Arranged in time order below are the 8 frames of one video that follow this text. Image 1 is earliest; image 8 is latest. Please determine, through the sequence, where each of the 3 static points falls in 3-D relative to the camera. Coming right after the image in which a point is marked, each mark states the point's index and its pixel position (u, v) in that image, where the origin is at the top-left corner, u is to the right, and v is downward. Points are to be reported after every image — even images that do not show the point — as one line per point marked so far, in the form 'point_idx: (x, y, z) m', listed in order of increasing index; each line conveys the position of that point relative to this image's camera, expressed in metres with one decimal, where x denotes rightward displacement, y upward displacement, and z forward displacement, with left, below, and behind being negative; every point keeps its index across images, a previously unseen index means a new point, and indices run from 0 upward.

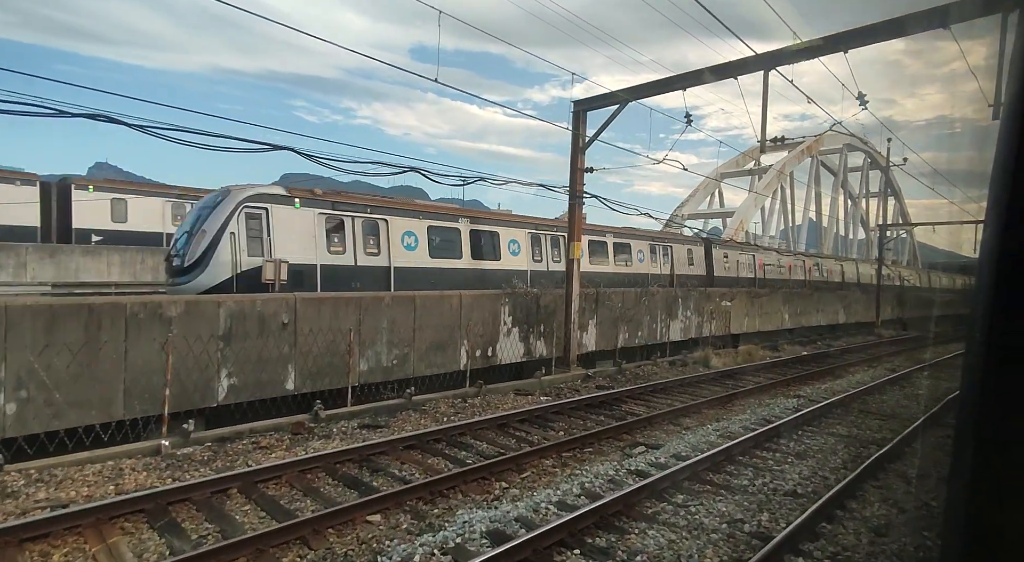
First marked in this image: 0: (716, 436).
0: (+2.5, -1.9, +7.5) m
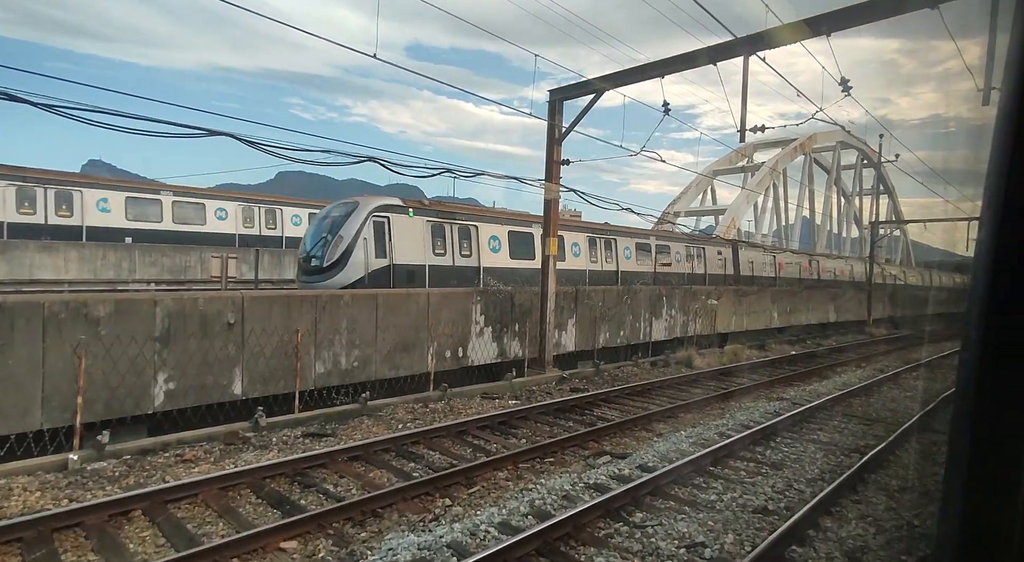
0: (+2.0, -1.9, +7.0) m
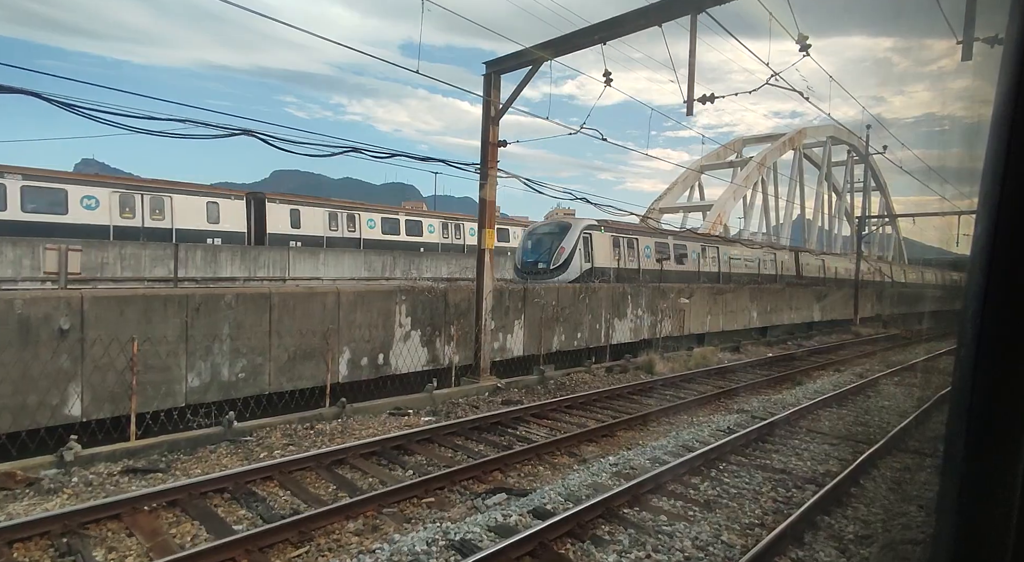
0: (+0.9, -1.8, +5.9) m
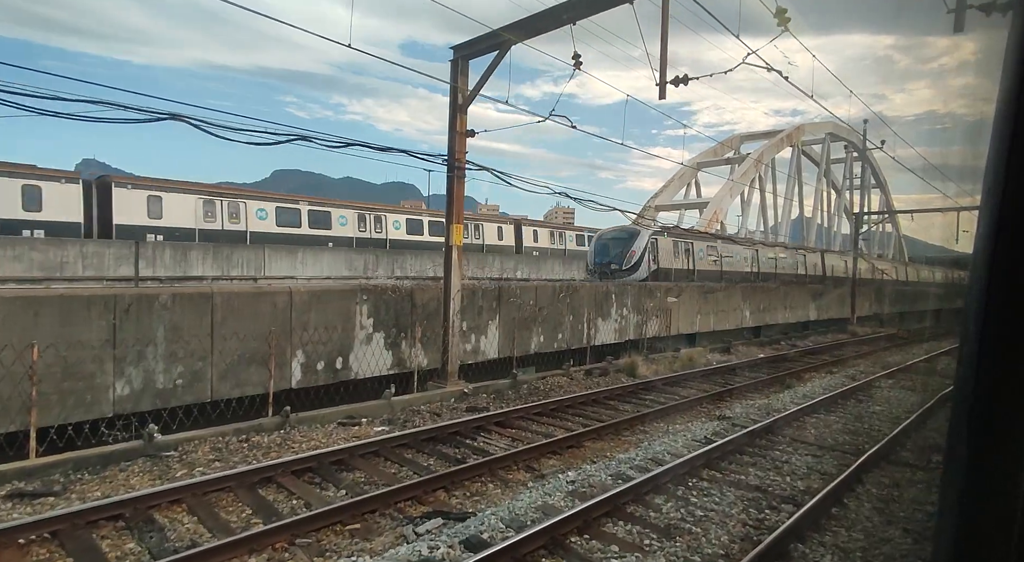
0: (+0.5, -1.8, +5.3) m
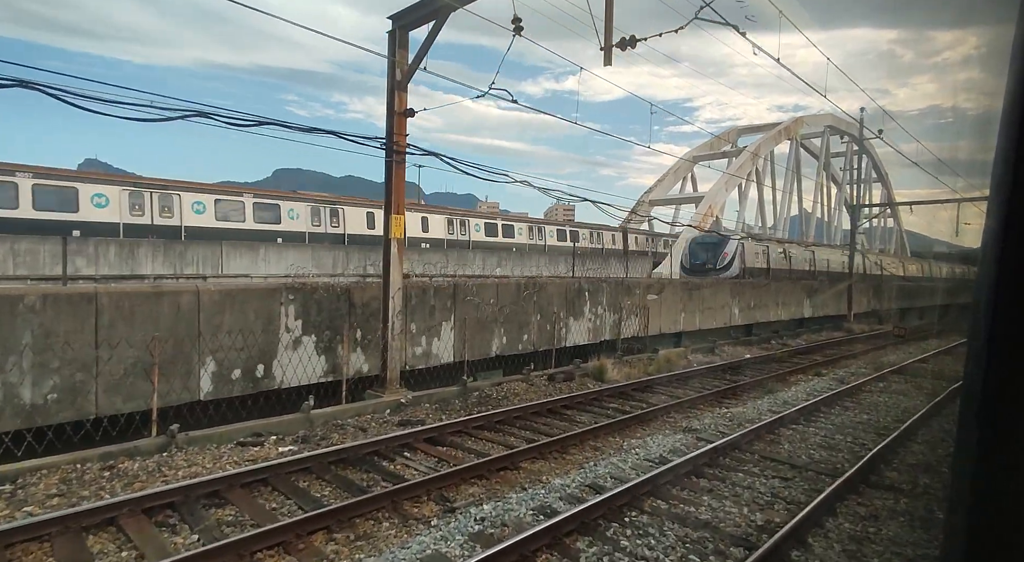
0: (-0.3, -1.8, +4.4) m
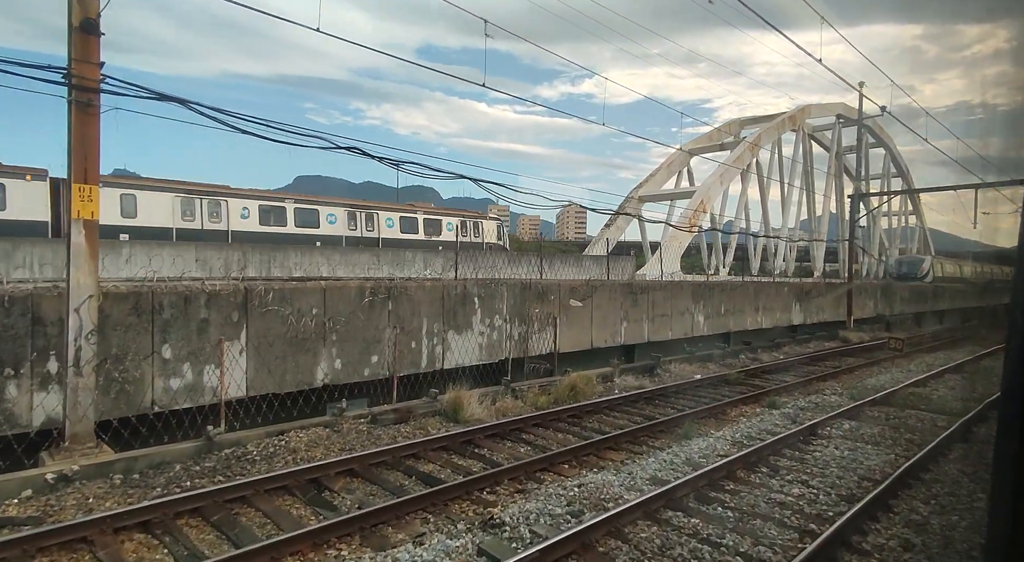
0: (-2.8, -1.8, +1.4) m
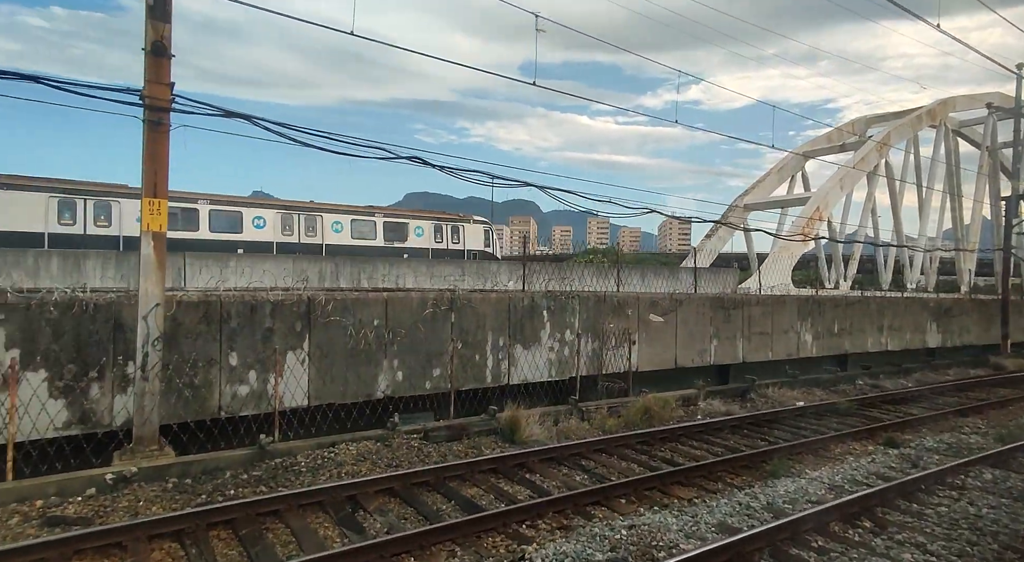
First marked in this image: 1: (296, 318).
0: (-3.2, -1.9, +1.5) m
1: (-2.6, -0.5, +7.5) m
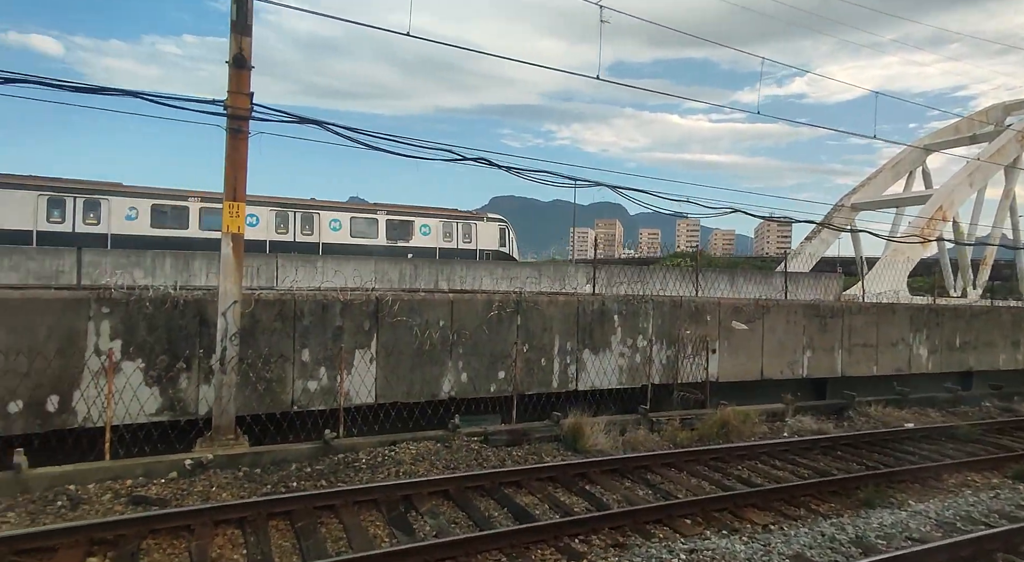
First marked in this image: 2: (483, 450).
0: (-3.3, -1.9, +1.9) m
1: (-1.8, -0.5, +7.7) m
2: (-0.3, -2.0, +7.1) m
